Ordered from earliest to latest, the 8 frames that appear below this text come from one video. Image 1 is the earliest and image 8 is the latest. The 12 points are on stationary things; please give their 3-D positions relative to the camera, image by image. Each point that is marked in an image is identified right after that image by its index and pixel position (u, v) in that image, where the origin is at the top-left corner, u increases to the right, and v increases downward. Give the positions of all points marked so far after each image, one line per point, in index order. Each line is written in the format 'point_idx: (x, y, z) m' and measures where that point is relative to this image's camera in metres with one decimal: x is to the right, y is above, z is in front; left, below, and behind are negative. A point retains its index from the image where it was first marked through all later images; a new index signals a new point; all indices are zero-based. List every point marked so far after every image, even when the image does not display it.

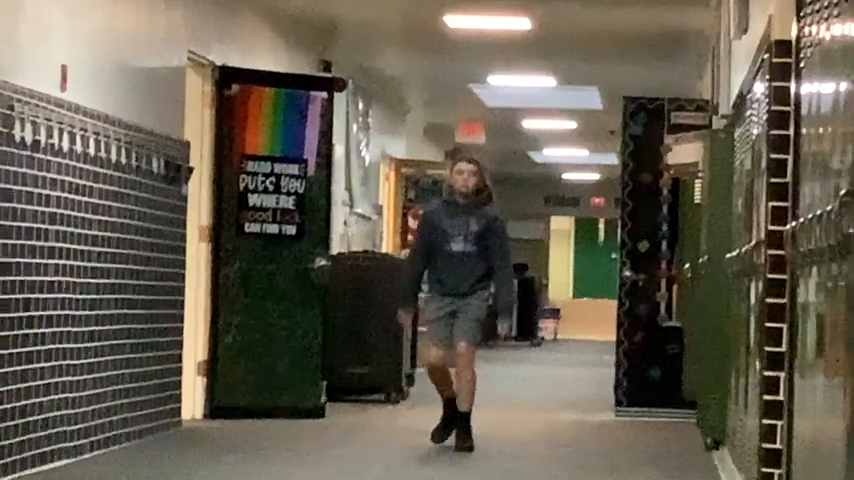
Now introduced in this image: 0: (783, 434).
0: (+0.5, -0.3, +2.9) m
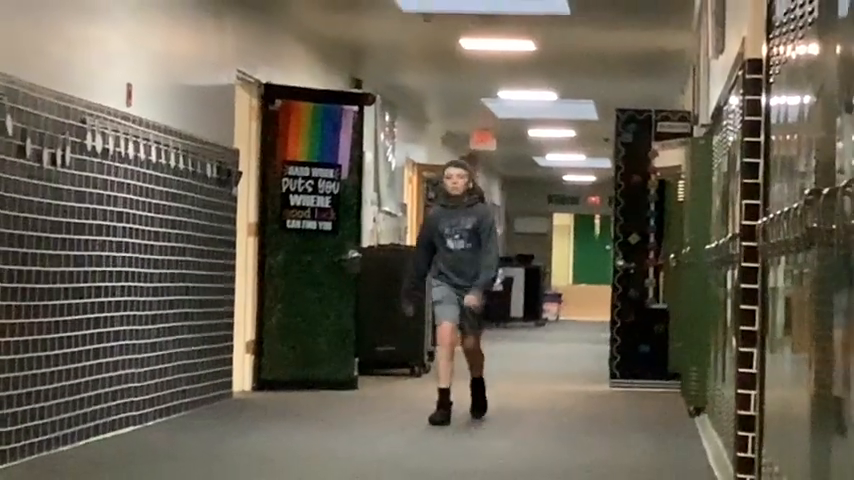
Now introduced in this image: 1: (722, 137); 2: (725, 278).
0: (+0.6, -0.3, +3.3) m
1: (+0.5, +0.2, +3.7) m
2: (+0.5, -0.1, +3.6) m
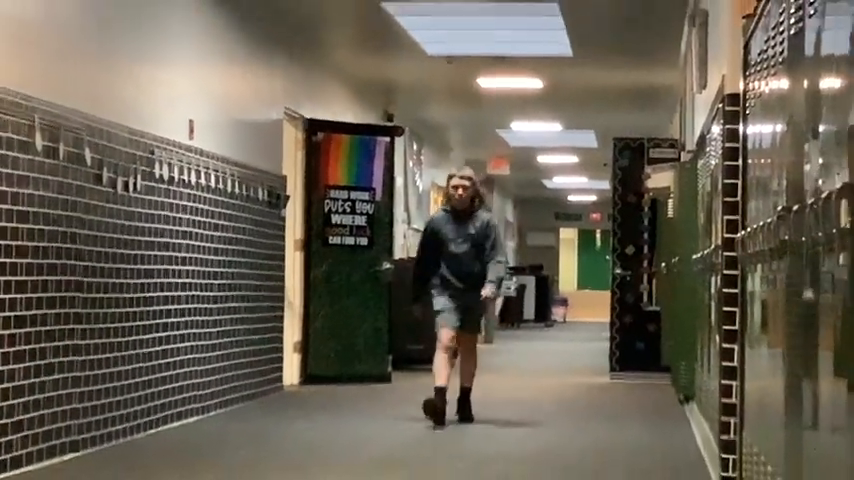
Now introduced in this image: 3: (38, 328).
0: (+0.6, -0.3, +3.9) m
1: (+0.6, +0.2, +4.2) m
2: (+0.6, -0.1, +4.1) m
3: (-0.8, -0.2, +4.2) m
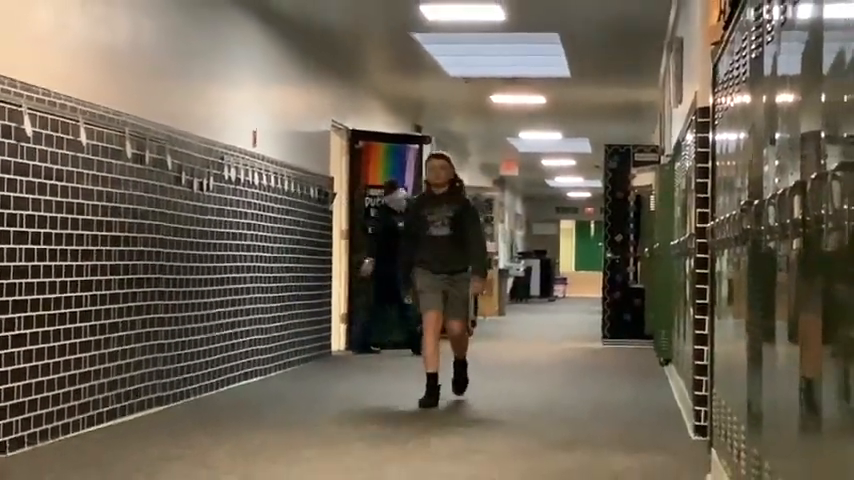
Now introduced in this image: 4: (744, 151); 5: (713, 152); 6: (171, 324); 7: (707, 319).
0: (+0.7, -0.3, +4.7) m
1: (+0.6, +0.2, +5.0) m
2: (+0.6, -0.1, +4.9) m
3: (-0.8, -0.1, +5.0) m
4: (+0.7, +0.2, +4.5) m
5: (+0.7, +0.2, +4.7) m
6: (-0.7, -0.2, +5.3) m
7: (+0.7, -0.2, +4.7) m
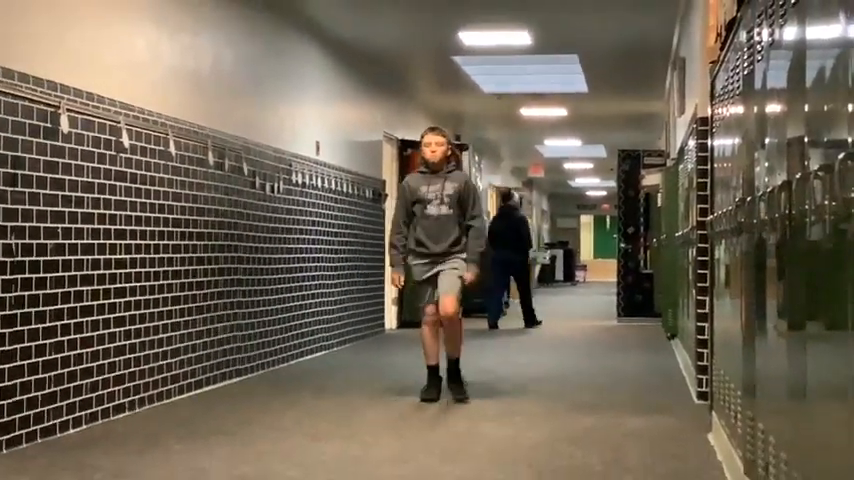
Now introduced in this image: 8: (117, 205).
0: (+0.8, -0.2, +5.4) m
1: (+0.7, +0.2, +5.8) m
2: (+0.7, 0.0, +5.7) m
3: (-0.7, -0.1, +5.8) m
4: (+0.8, +0.2, +5.2) m
5: (+0.8, +0.2, +5.5) m
6: (-0.6, -0.2, +6.1) m
7: (+0.8, -0.2, +5.4) m
8: (-0.8, +0.1, +5.2) m
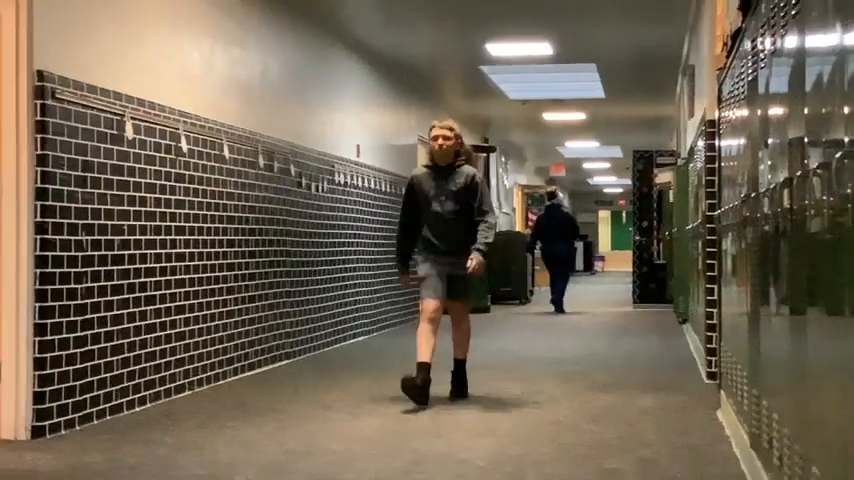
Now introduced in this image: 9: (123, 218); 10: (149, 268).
0: (+0.9, -0.2, +5.9) m
1: (+0.8, +0.2, +6.3) m
2: (+0.8, 0.0, +6.2) m
3: (-0.6, -0.1, +6.3) m
4: (+0.9, +0.2, +5.7) m
5: (+0.9, +0.3, +6.0) m
6: (-0.5, -0.2, +6.6) m
7: (+0.9, -0.1, +5.9) m
8: (-0.7, +0.1, +5.8) m
9: (-0.8, +0.1, +5.5) m
10: (-0.8, -0.1, +5.6) m
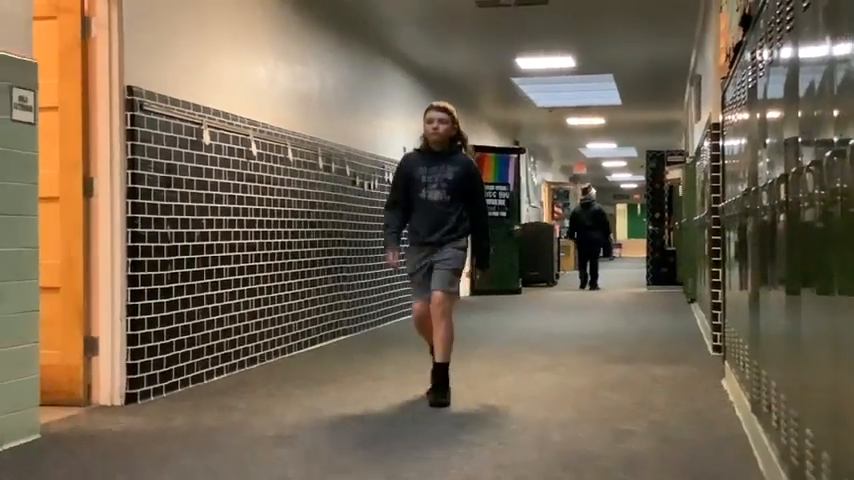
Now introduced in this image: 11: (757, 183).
0: (+1.0, -0.2, +6.7) m
1: (+1.0, +0.3, +7.1) m
2: (+1.0, 0.0, +7.0) m
3: (-0.4, -0.1, +7.2) m
4: (+1.0, +0.3, +6.5) m
5: (+1.0, +0.3, +6.8) m
6: (-0.3, -0.2, +7.4) m
7: (+1.0, -0.1, +6.7) m
8: (-0.6, +0.1, +6.6) m
9: (-0.7, +0.1, +6.3) m
10: (-0.7, -0.1, +6.4) m
11: (+1.0, +0.2, +6.2) m
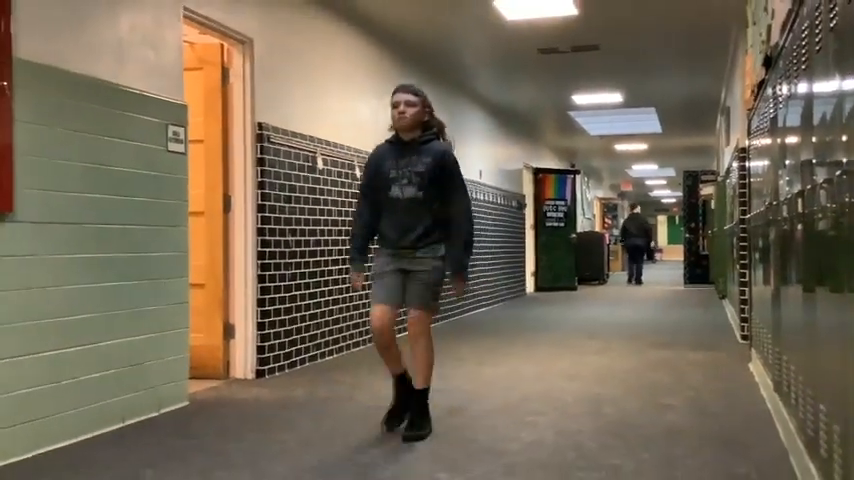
0: (+1.3, -0.2, +8.1) m
1: (+1.3, +0.3, +8.4) m
2: (+1.3, 0.0, +8.3) m
3: (-0.1, -0.1, +8.6) m
4: (+1.3, +0.3, +7.9) m
5: (+1.3, +0.3, +8.1) m
6: (0.0, -0.2, +8.8) m
7: (+1.3, -0.1, +8.1) m
8: (-0.3, +0.1, +8.0) m
9: (-0.4, +0.1, +7.7) m
10: (-0.4, -0.1, +7.9) m
11: (+1.3, +0.2, +7.6) m
